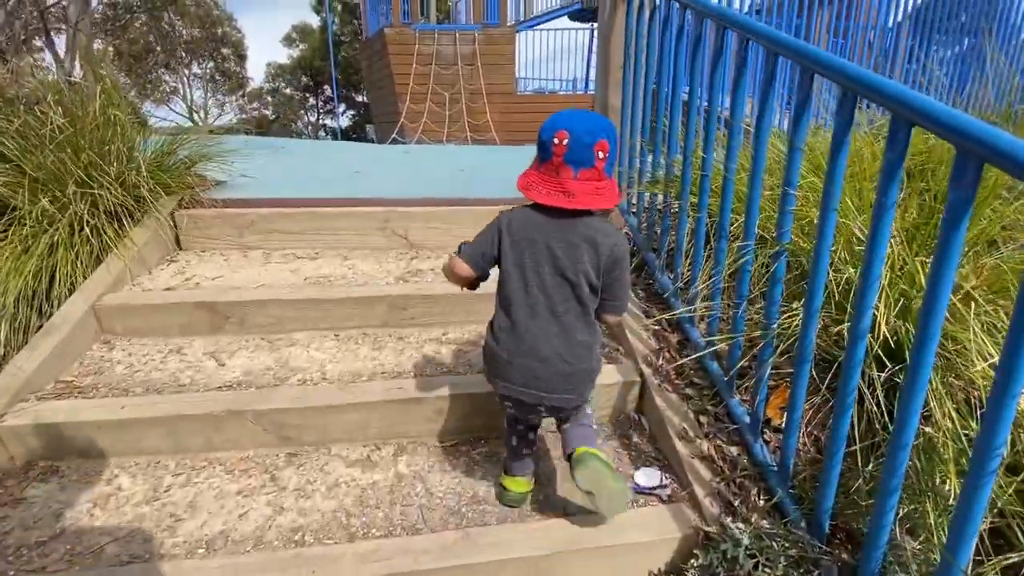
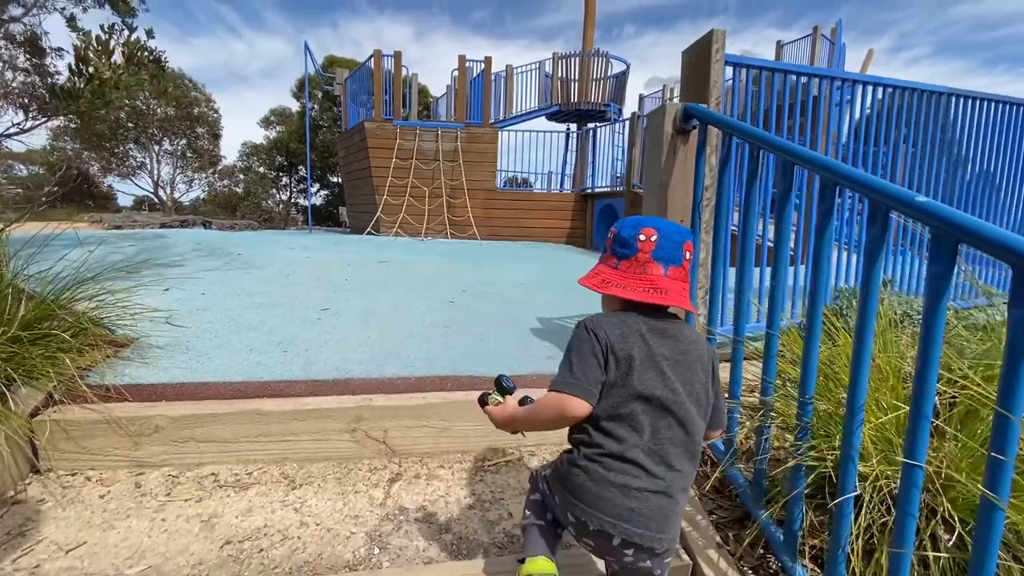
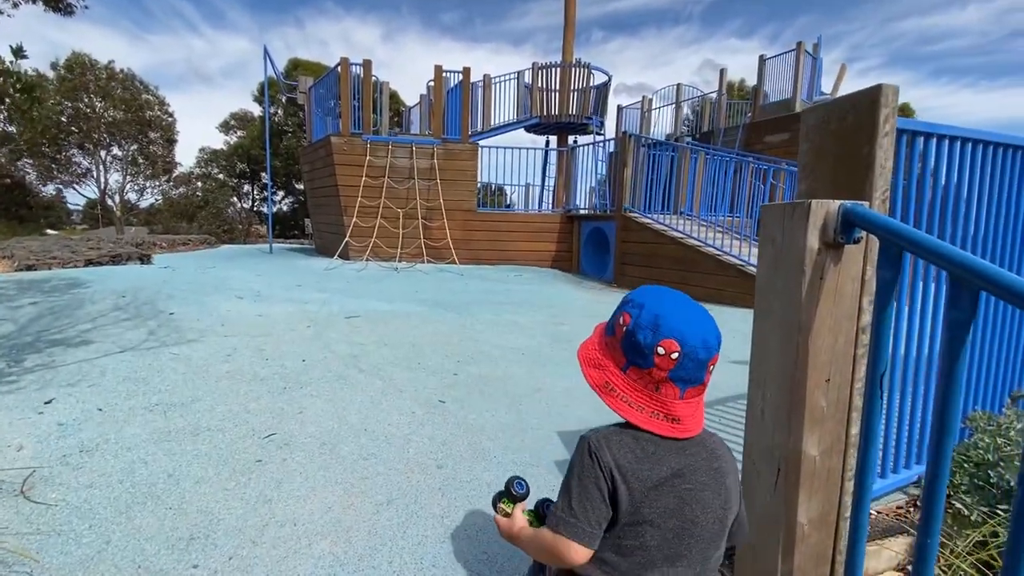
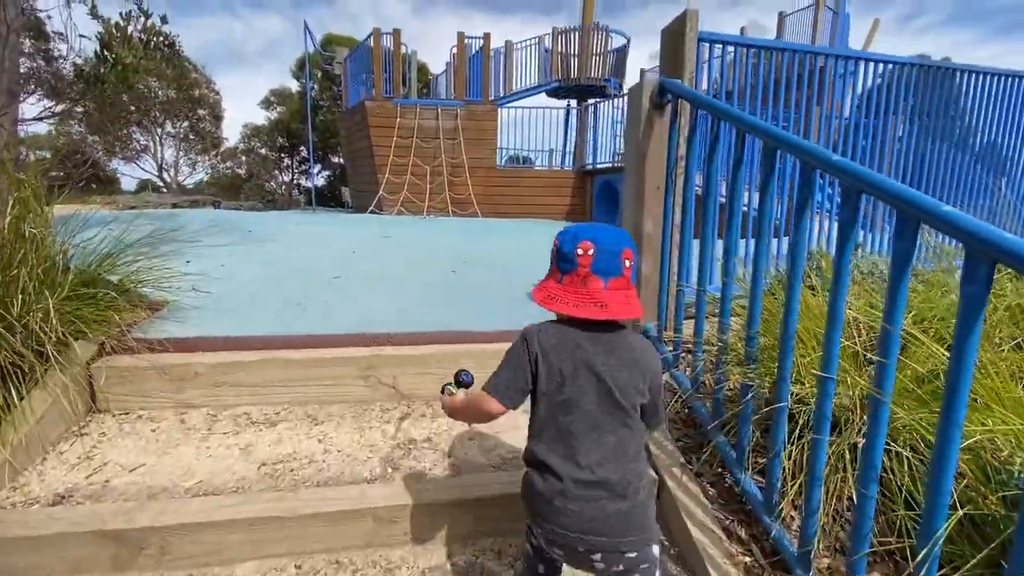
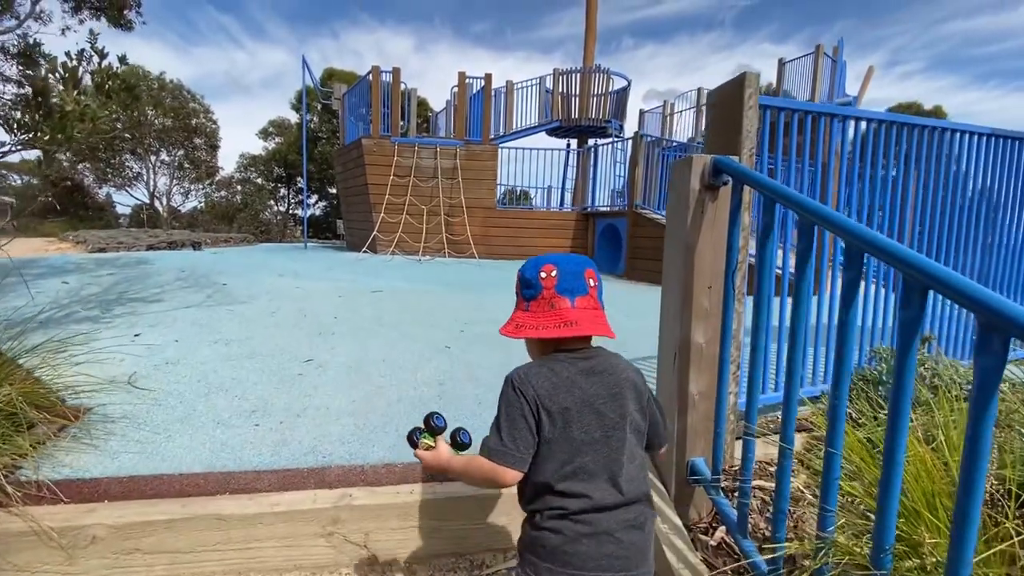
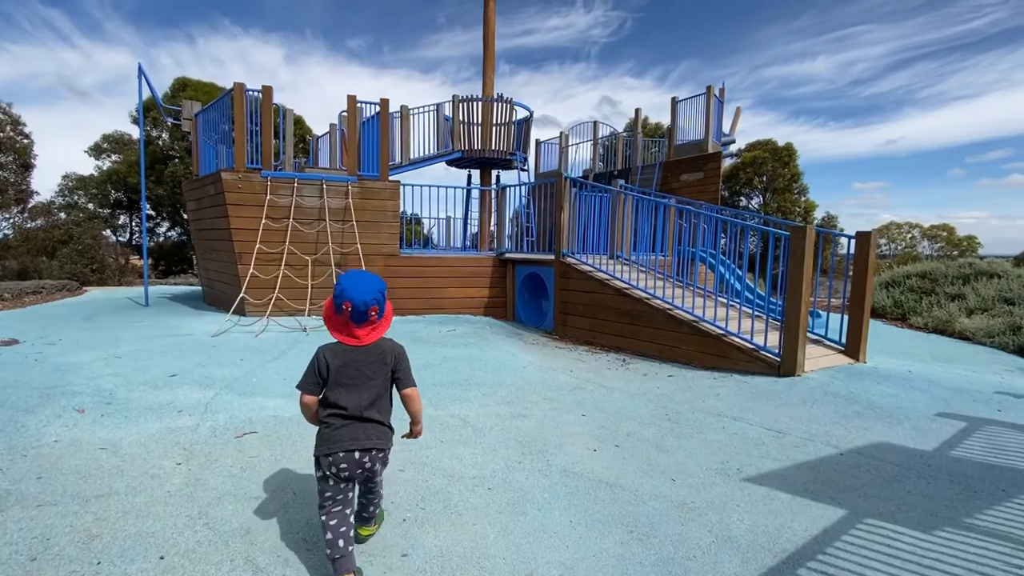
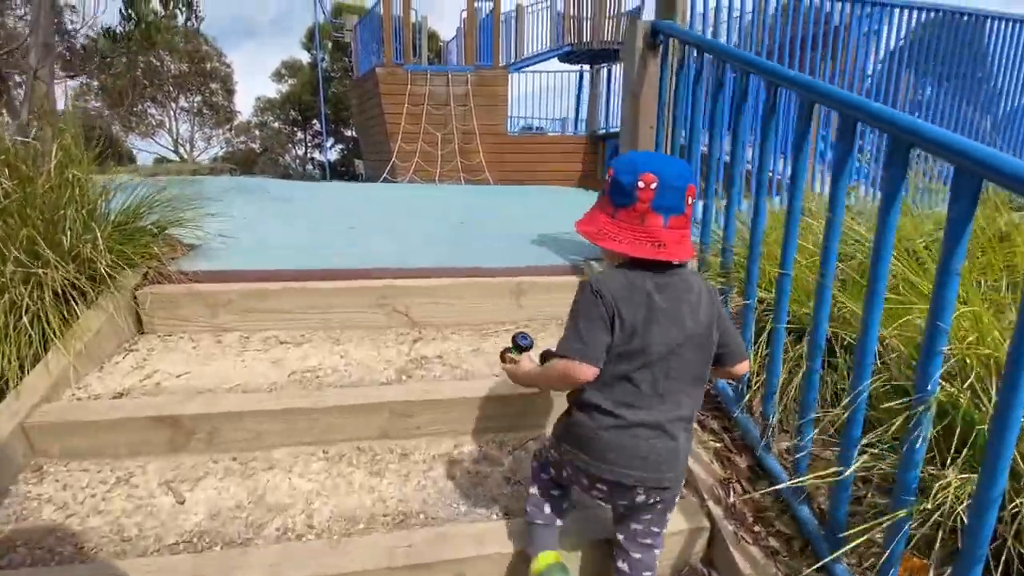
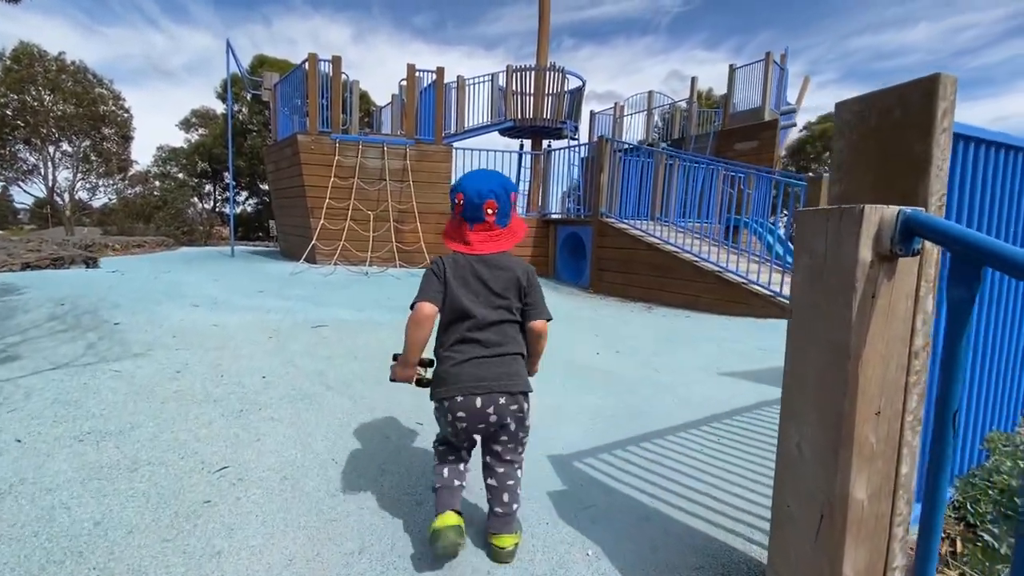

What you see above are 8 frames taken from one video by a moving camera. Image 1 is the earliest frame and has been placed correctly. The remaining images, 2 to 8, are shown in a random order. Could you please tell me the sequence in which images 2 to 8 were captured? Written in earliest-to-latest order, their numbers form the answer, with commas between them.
7, 4, 2, 5, 3, 8, 6
